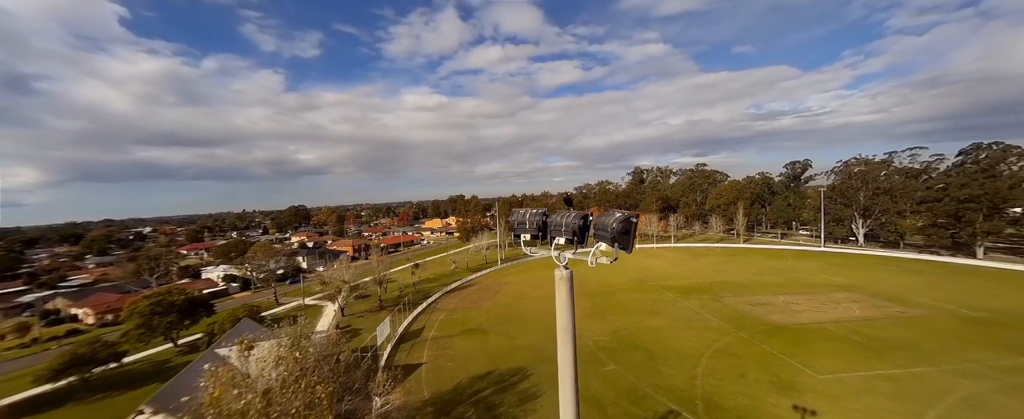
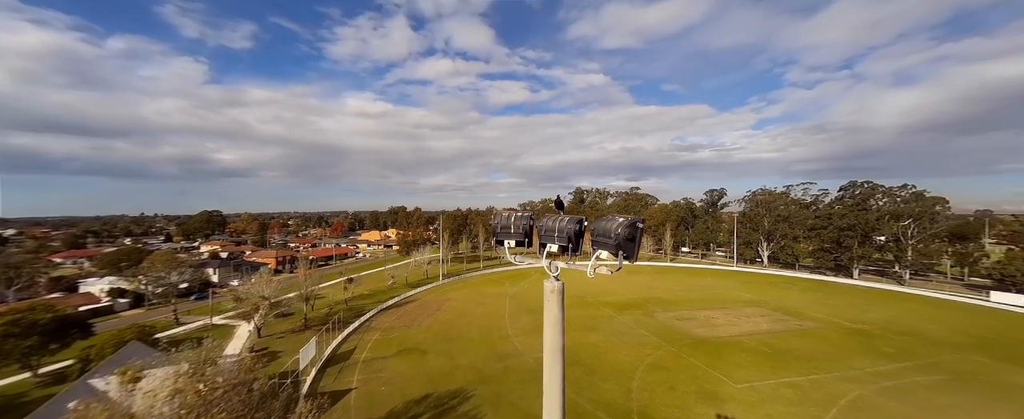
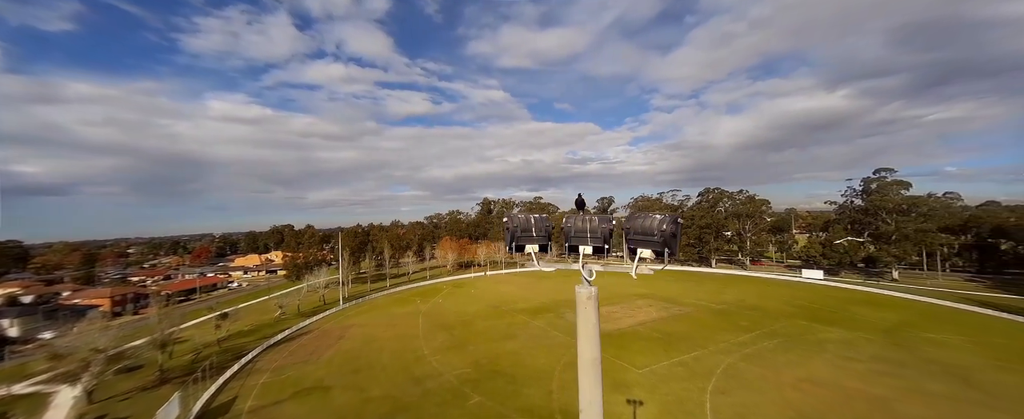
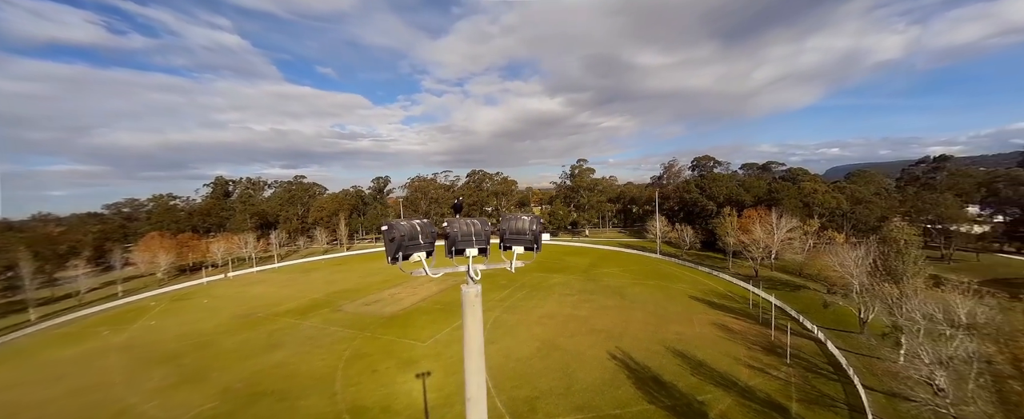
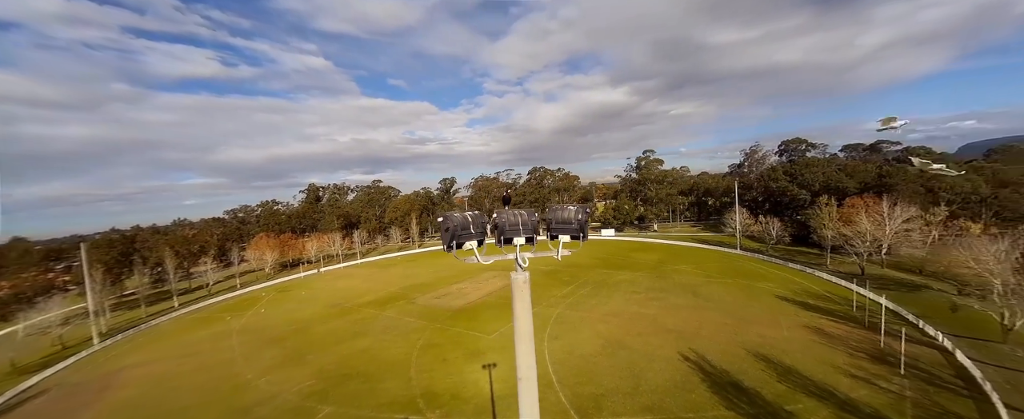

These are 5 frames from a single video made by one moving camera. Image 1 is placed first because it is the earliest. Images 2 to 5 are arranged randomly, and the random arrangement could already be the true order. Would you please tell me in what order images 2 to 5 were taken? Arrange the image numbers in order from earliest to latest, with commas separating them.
2, 3, 5, 4
